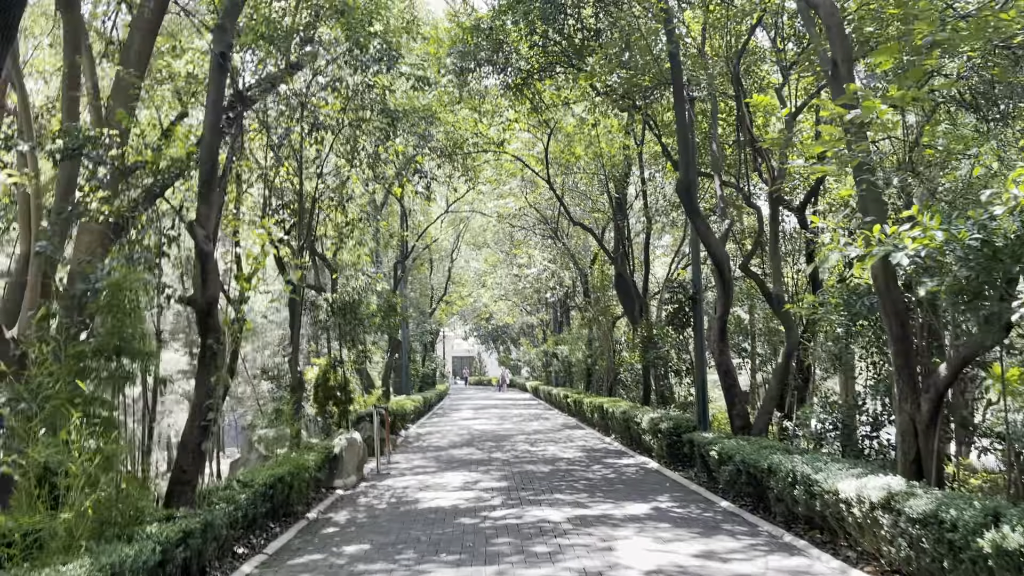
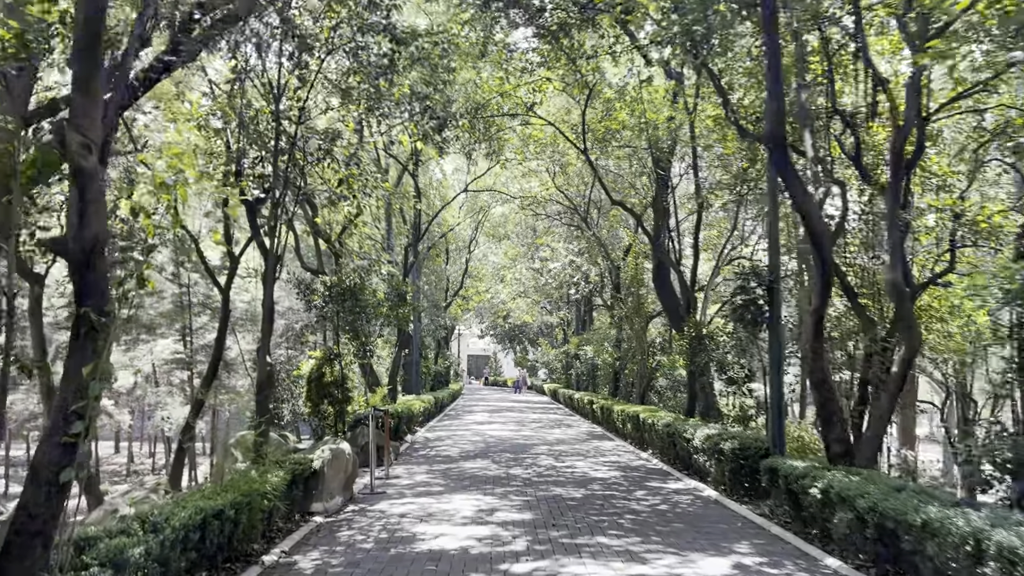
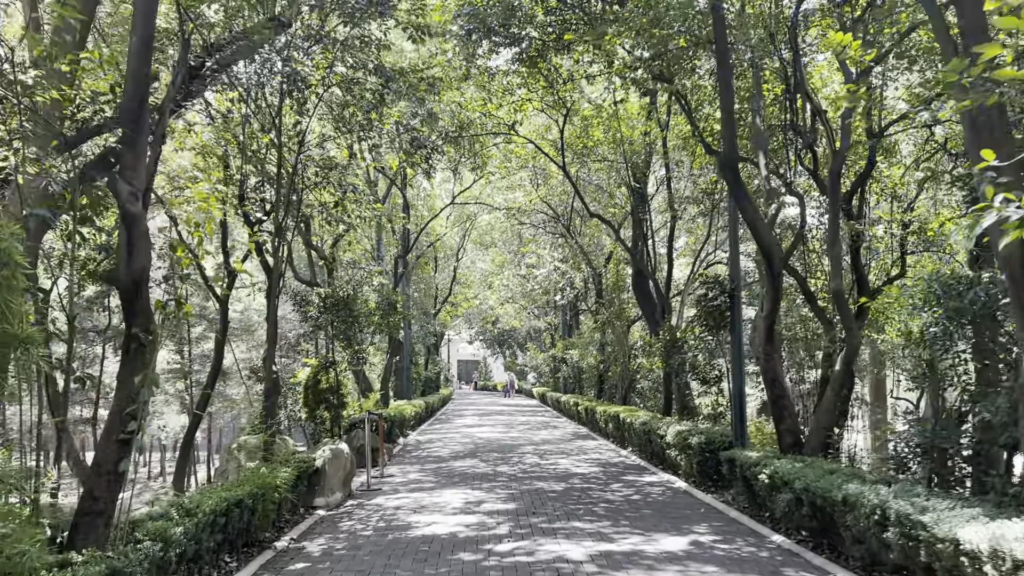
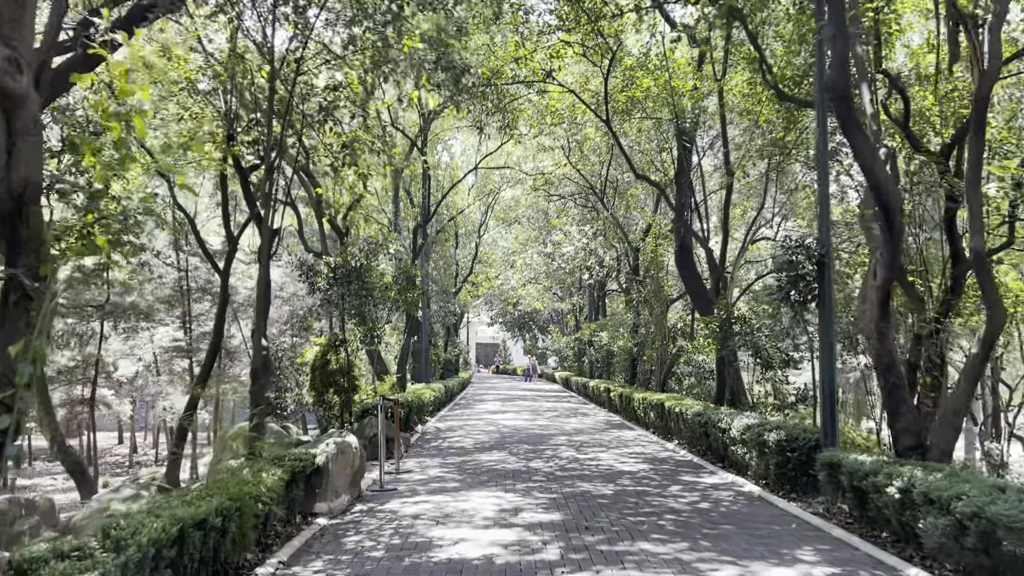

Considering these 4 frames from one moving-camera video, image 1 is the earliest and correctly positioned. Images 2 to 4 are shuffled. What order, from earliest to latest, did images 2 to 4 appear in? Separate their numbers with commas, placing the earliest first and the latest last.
3, 2, 4
